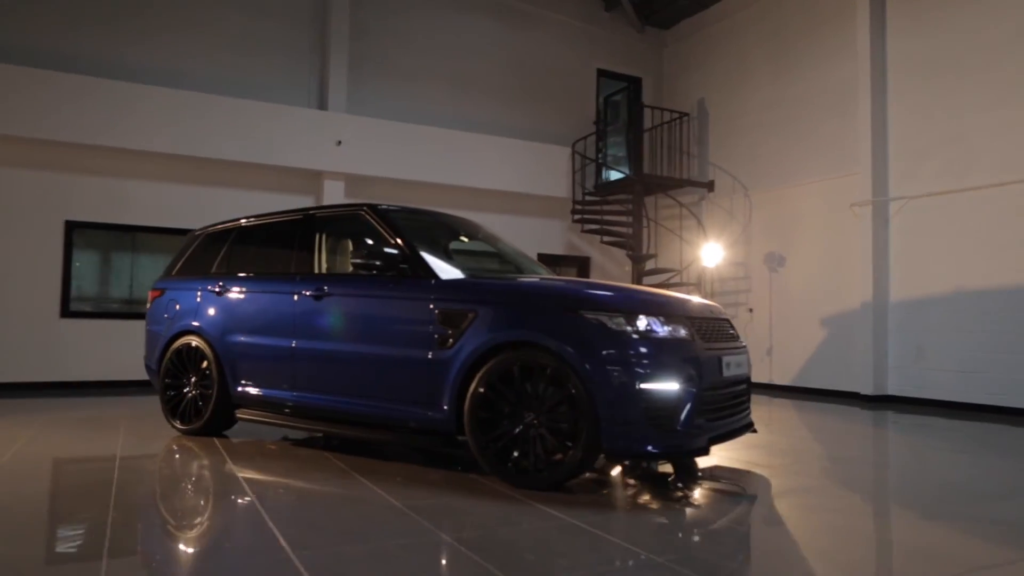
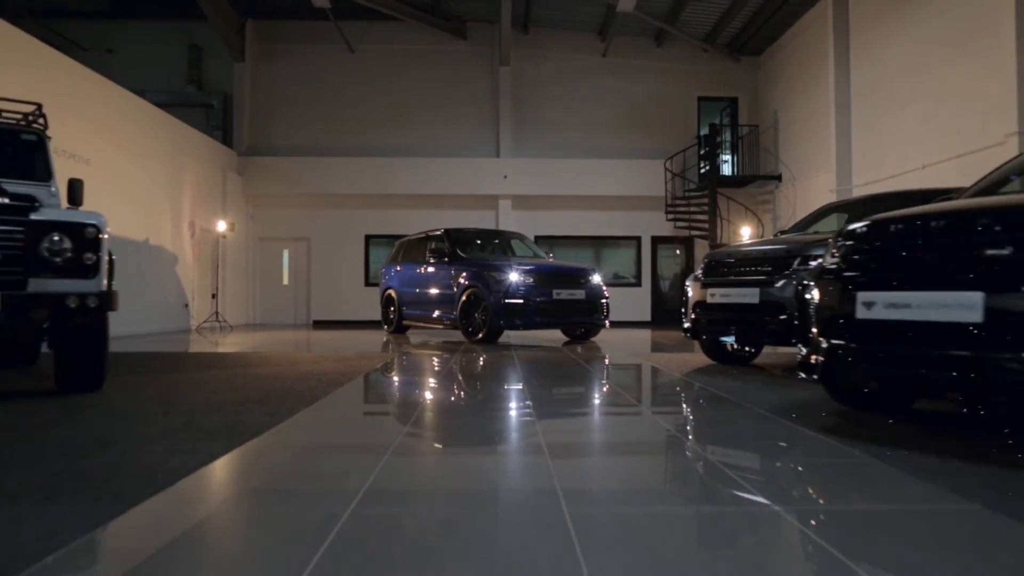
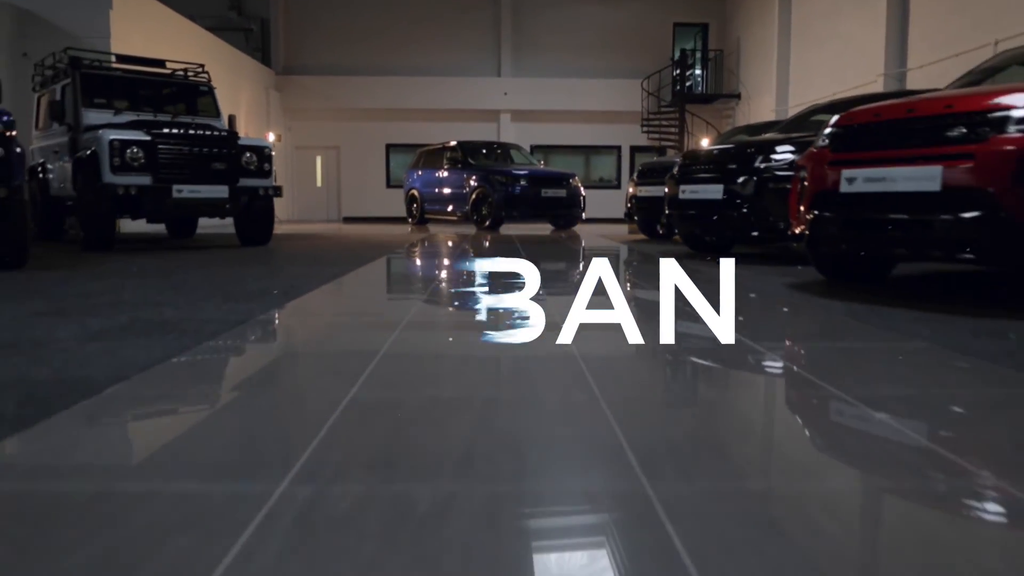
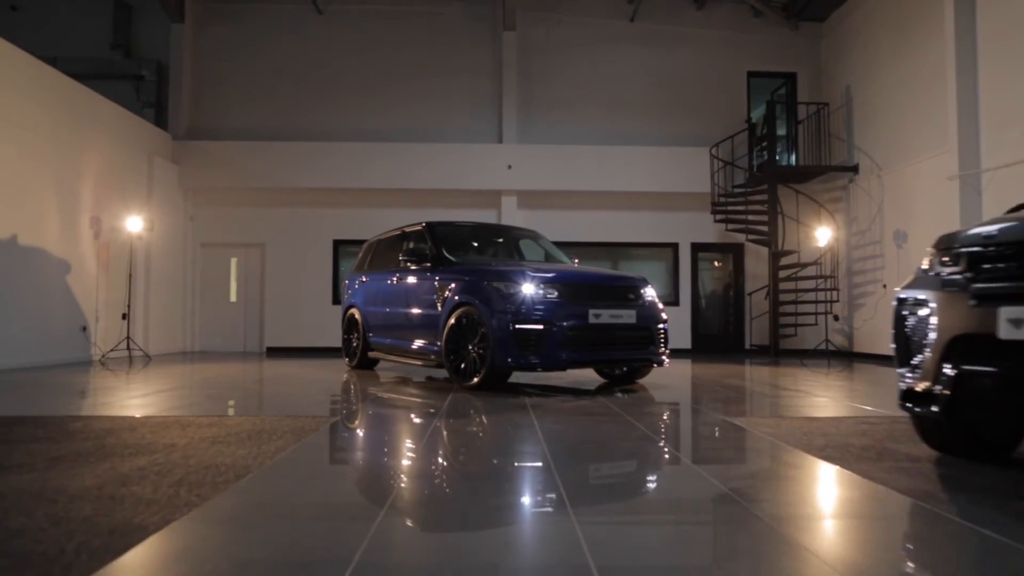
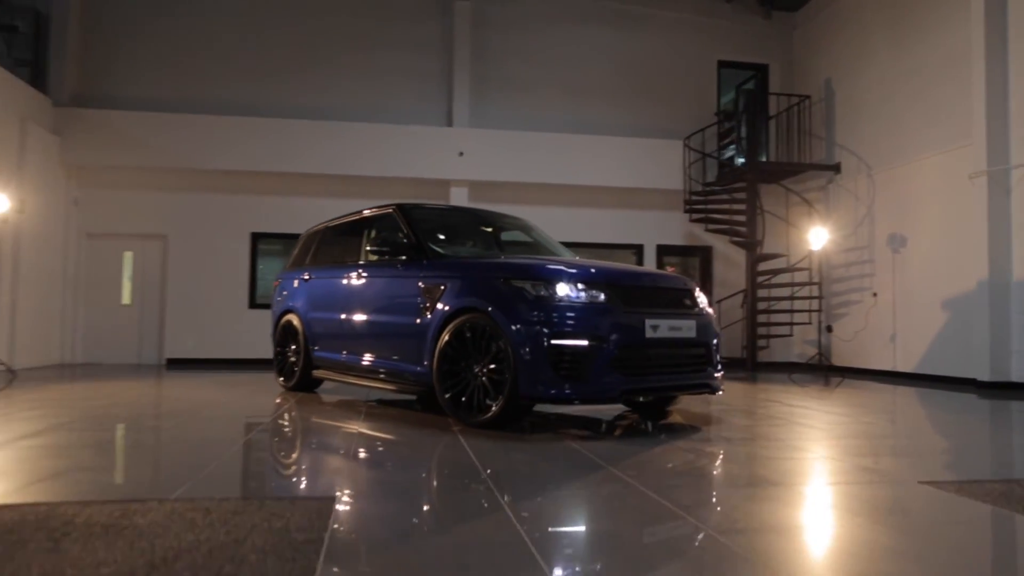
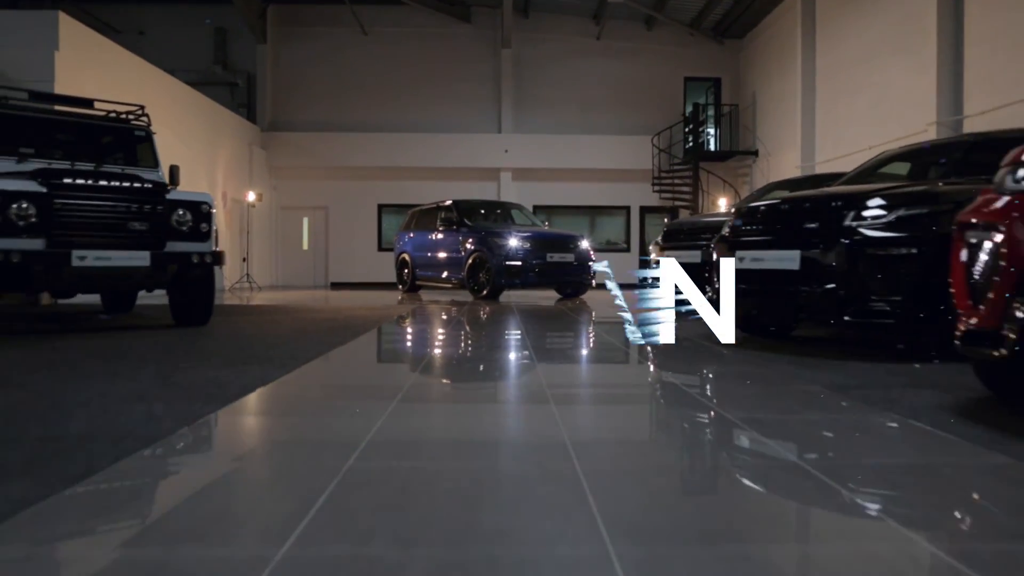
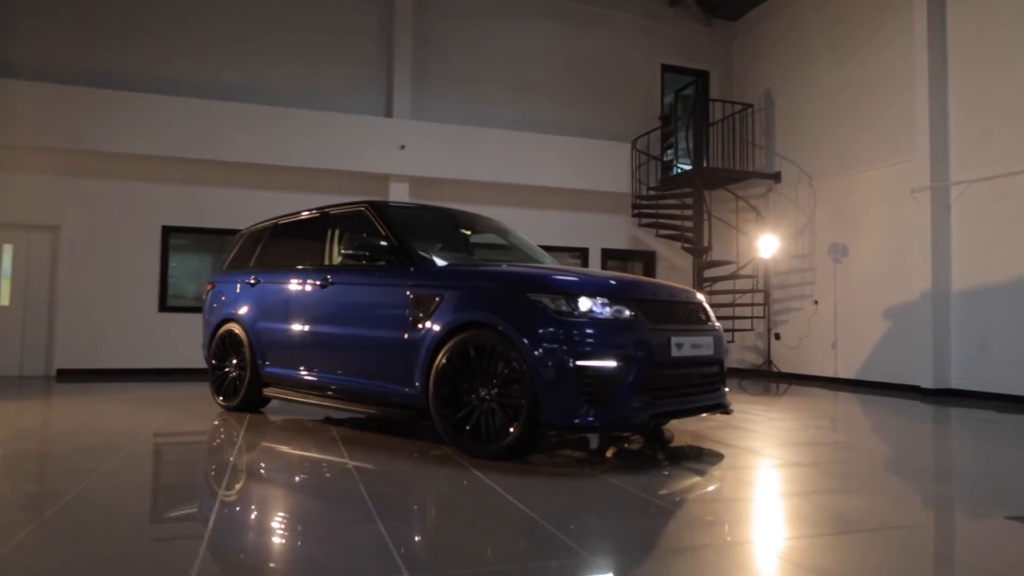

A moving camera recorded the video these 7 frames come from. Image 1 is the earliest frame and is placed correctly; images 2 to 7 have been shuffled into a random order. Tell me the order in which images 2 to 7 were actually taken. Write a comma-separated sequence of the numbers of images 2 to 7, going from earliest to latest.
7, 5, 4, 2, 6, 3
